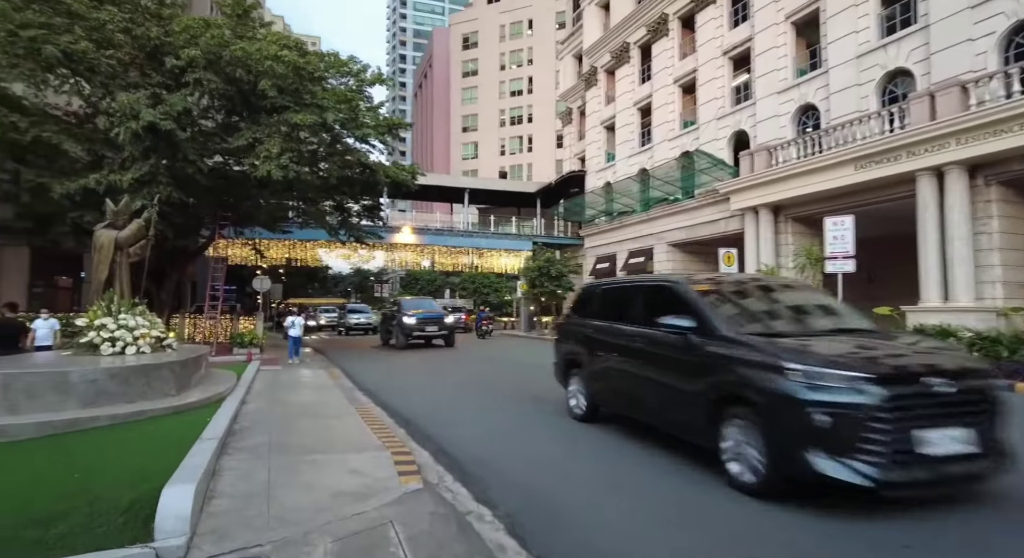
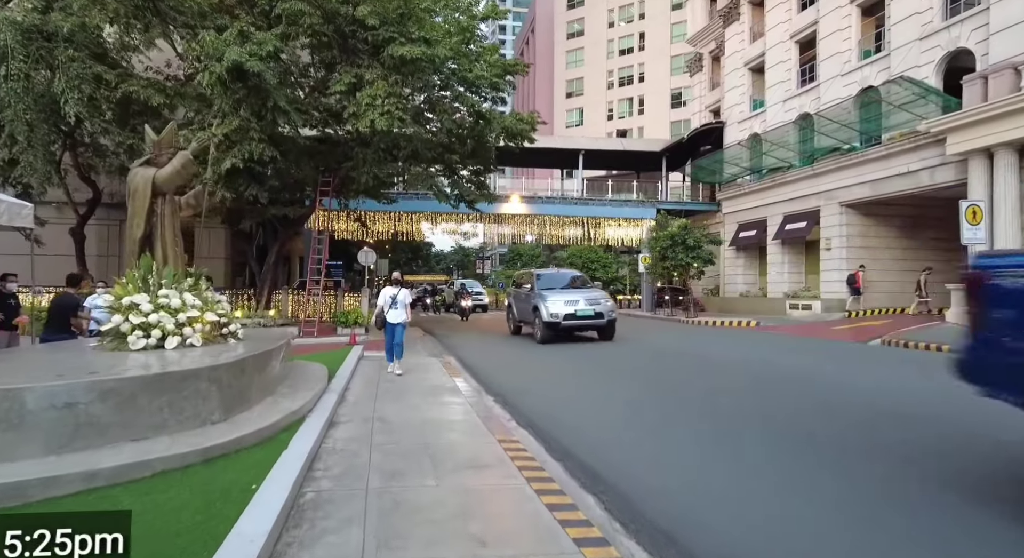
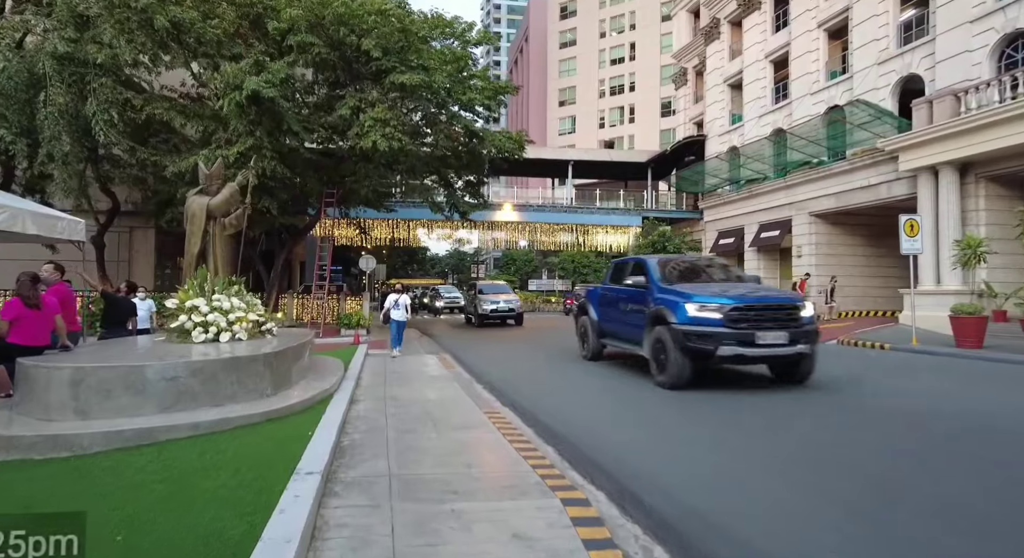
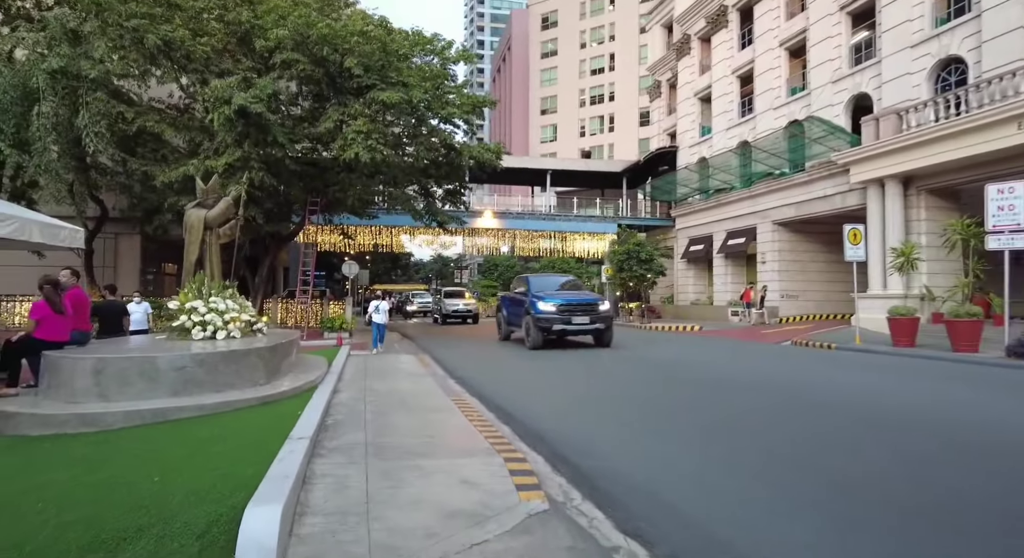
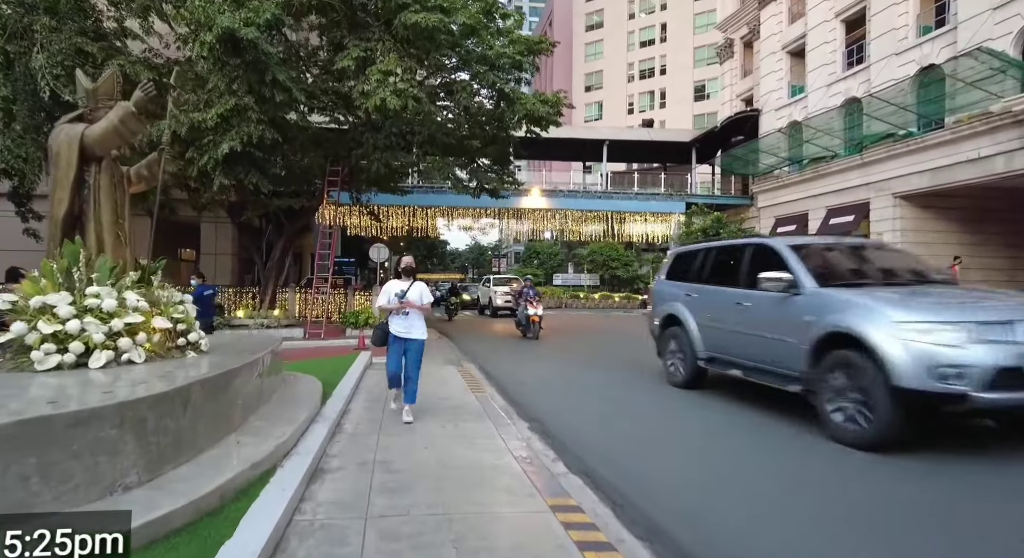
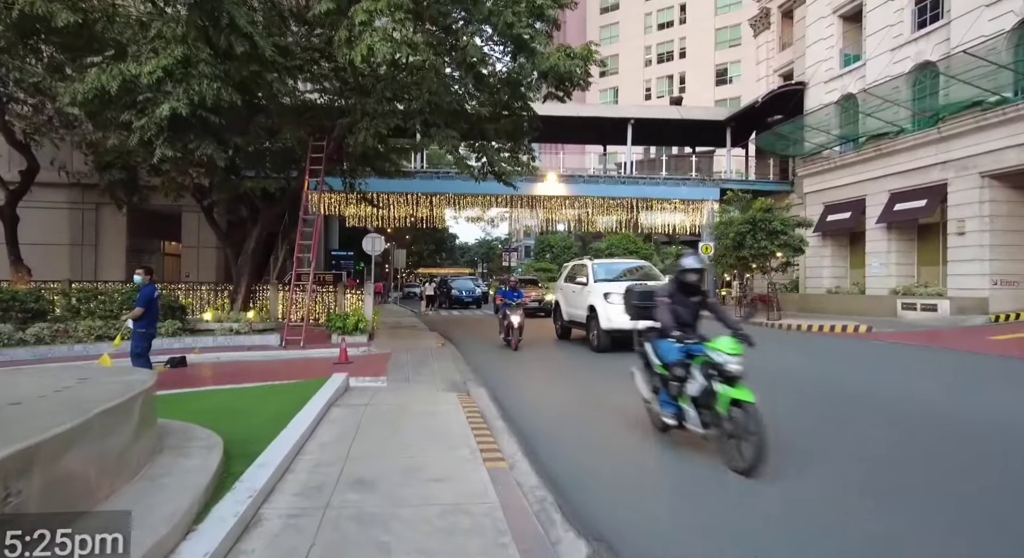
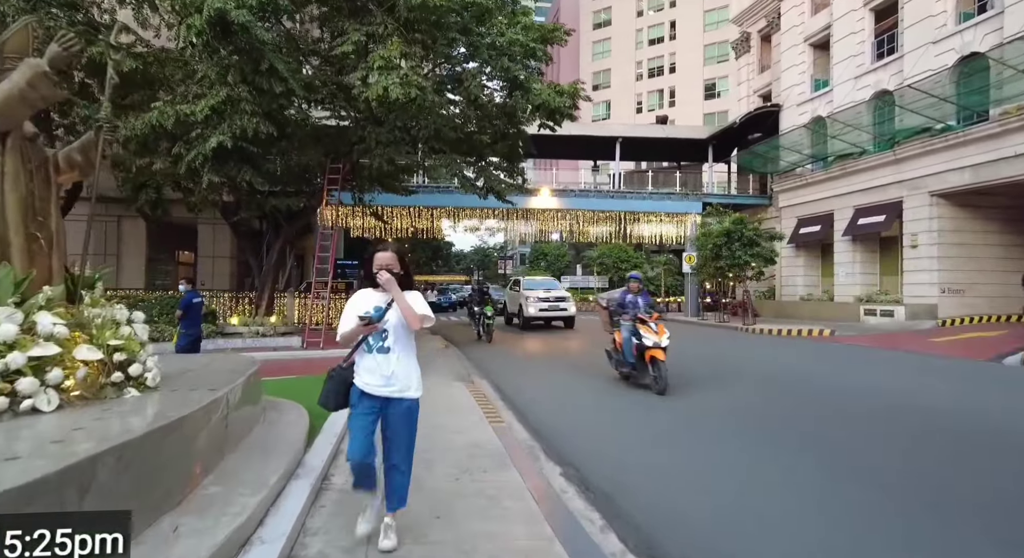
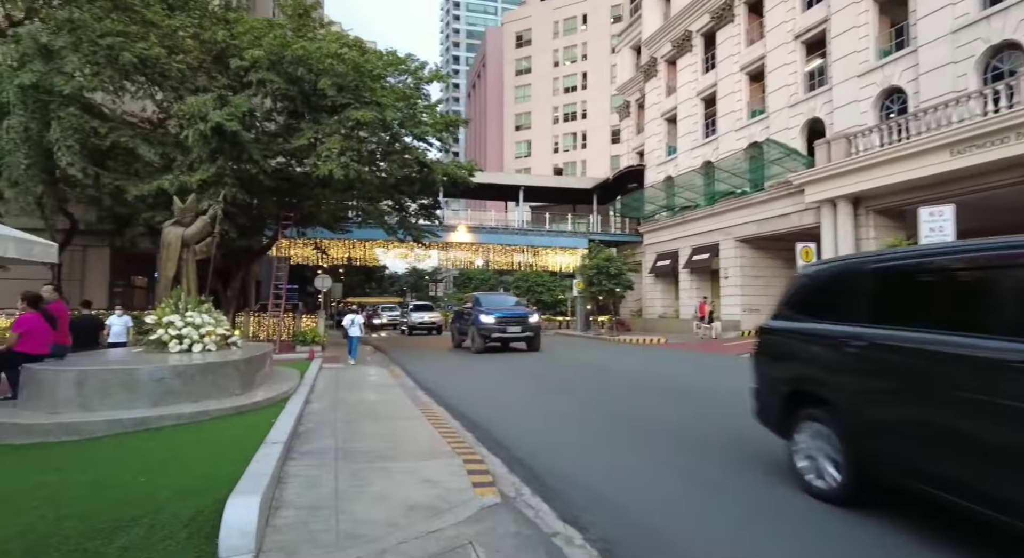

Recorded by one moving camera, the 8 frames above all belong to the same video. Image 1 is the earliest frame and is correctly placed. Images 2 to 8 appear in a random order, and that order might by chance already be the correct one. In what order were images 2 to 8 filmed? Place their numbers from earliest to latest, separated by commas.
8, 4, 3, 2, 5, 7, 6
